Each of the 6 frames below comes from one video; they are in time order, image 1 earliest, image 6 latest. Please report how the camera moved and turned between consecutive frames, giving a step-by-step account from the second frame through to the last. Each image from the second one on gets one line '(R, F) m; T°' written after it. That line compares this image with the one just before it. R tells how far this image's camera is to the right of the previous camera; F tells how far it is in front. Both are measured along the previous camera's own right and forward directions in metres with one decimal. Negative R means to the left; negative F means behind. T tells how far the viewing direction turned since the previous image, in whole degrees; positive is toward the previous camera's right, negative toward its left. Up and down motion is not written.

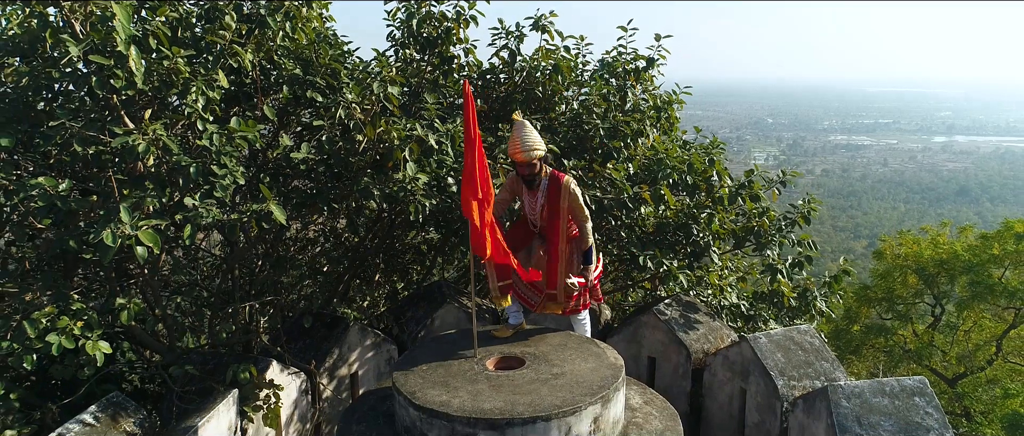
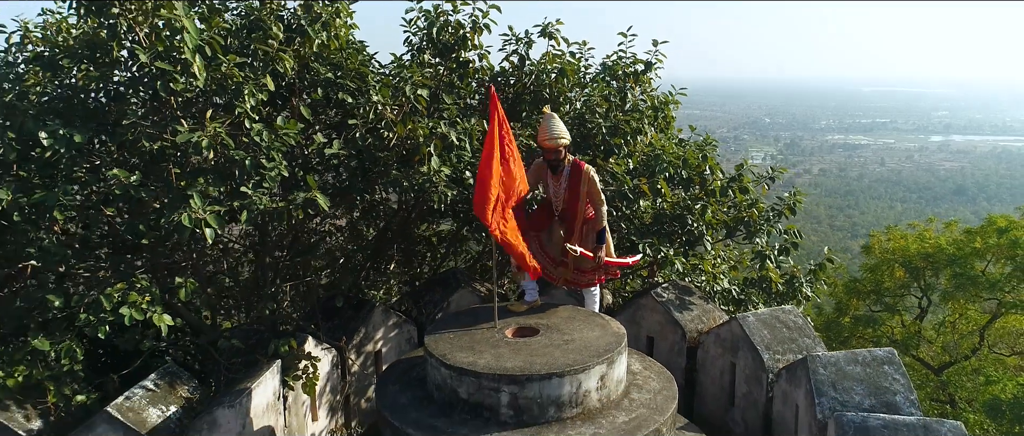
(-0.1, -0.4) m; 0°
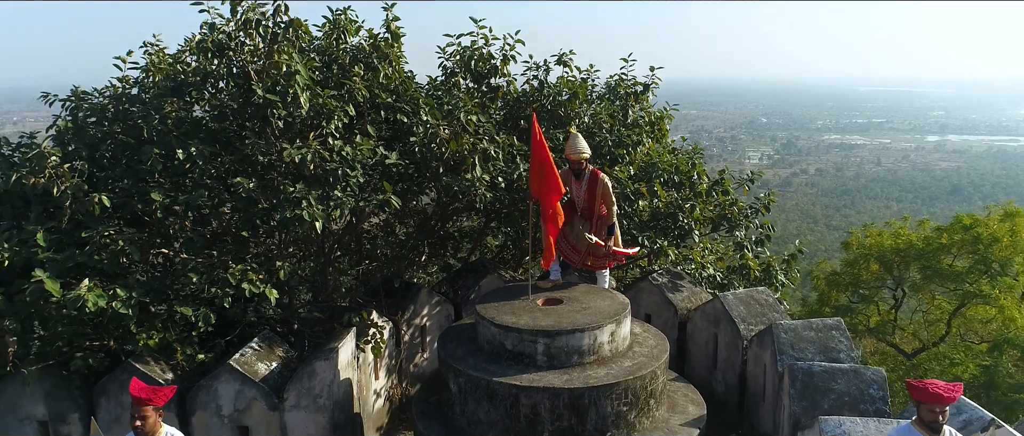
(-0.2, -1.1) m; 0°
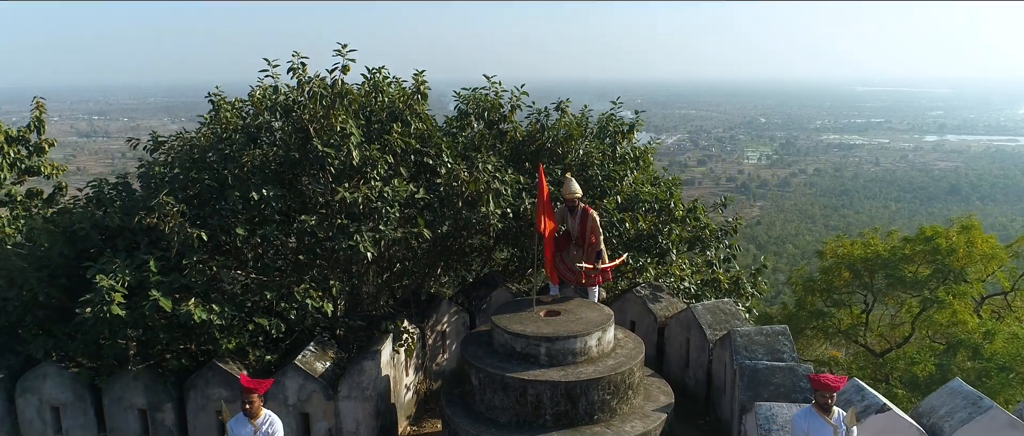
(-0.1, -1.2) m; 0°
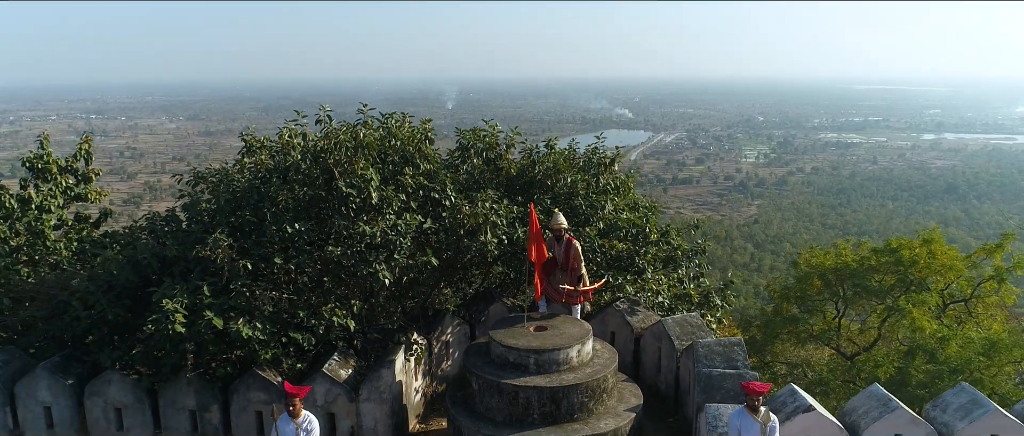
(0.0, -1.1) m; 0°
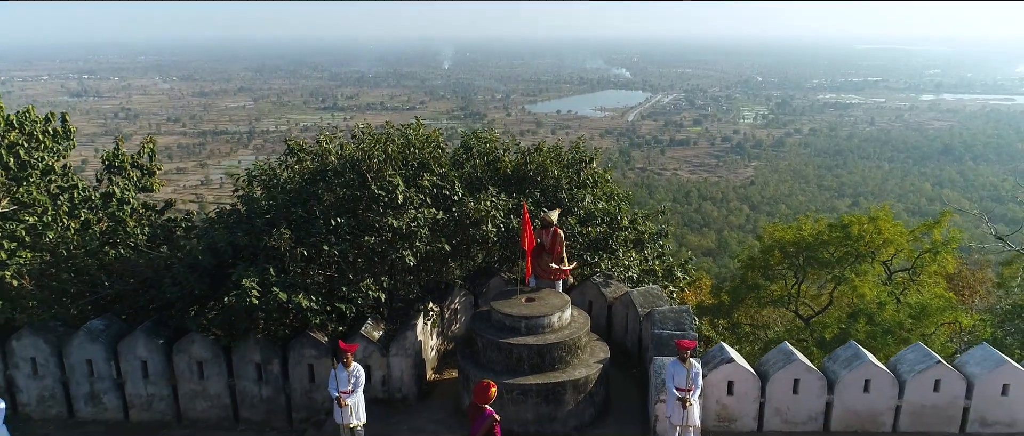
(0.0, -1.9) m; 0°
